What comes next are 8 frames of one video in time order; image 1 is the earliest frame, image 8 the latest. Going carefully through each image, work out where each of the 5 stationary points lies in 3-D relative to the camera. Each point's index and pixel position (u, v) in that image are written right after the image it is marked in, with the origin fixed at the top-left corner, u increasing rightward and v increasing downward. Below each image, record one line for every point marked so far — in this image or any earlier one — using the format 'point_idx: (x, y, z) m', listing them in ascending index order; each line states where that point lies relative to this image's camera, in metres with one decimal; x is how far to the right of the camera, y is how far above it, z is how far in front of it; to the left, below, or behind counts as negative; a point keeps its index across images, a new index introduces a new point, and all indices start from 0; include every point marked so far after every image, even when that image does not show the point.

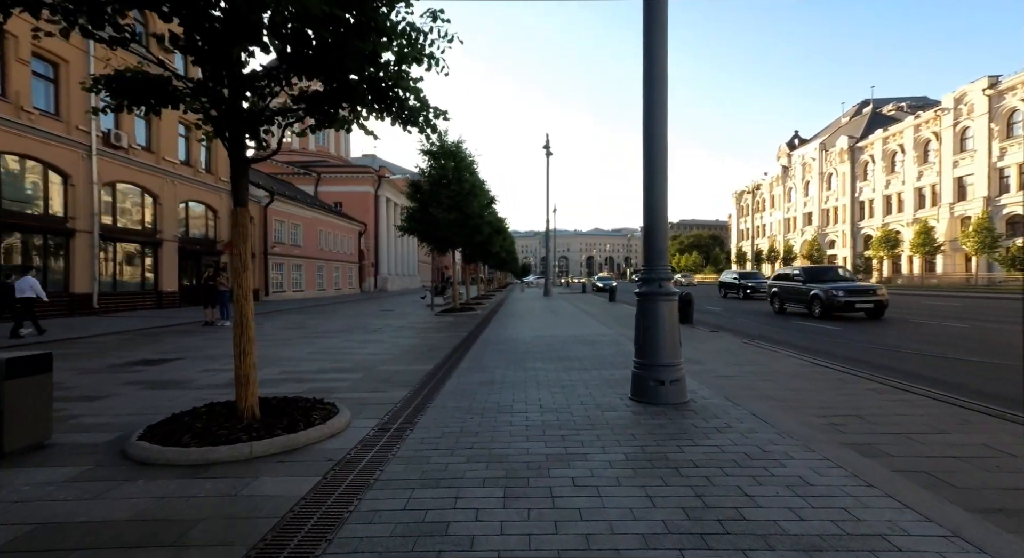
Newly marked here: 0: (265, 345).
0: (-5.7, -1.6, +12.4) m
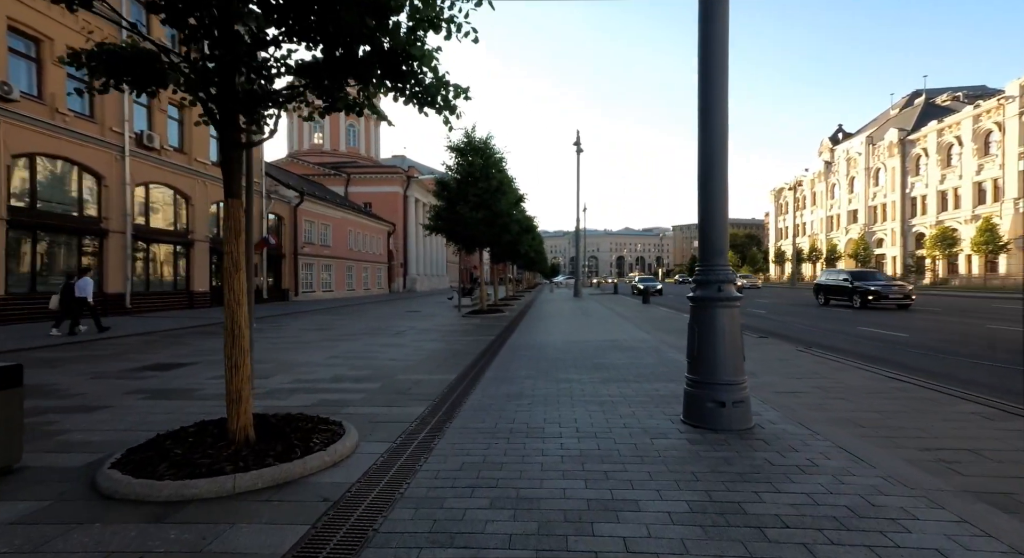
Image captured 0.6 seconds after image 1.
0: (-5.1, -1.6, +11.9) m
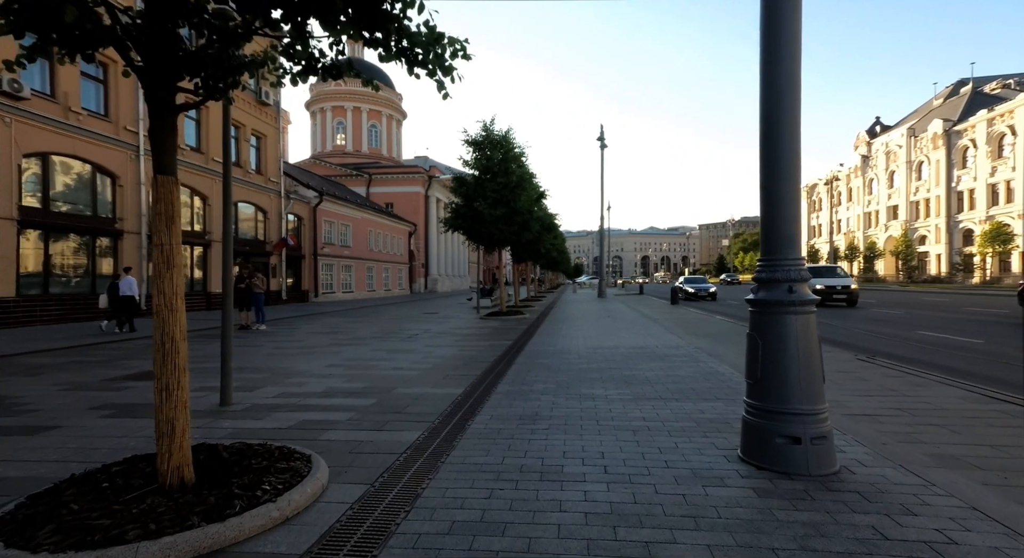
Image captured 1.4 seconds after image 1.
0: (-4.7, -1.6, +11.0) m
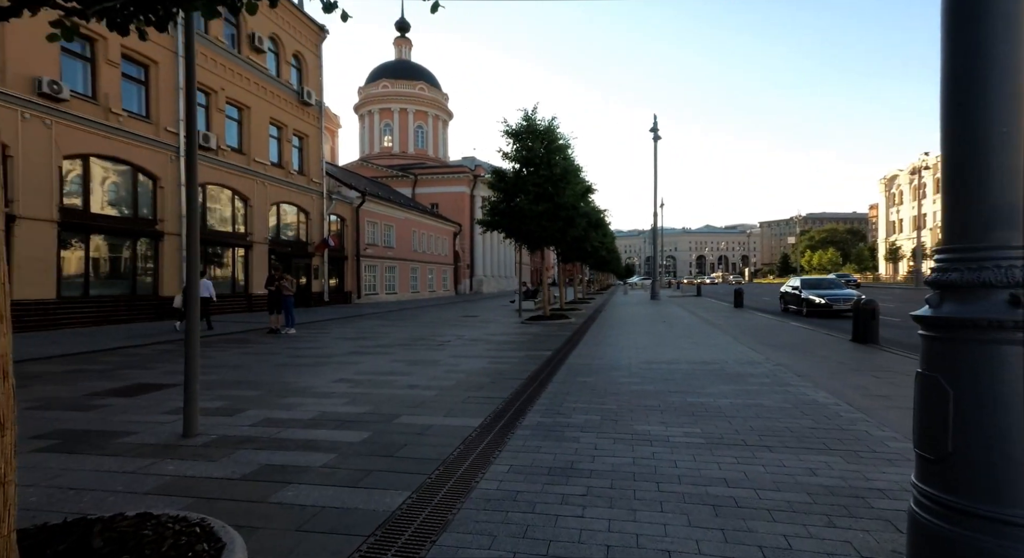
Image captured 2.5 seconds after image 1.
0: (-4.0, -1.6, +9.9) m
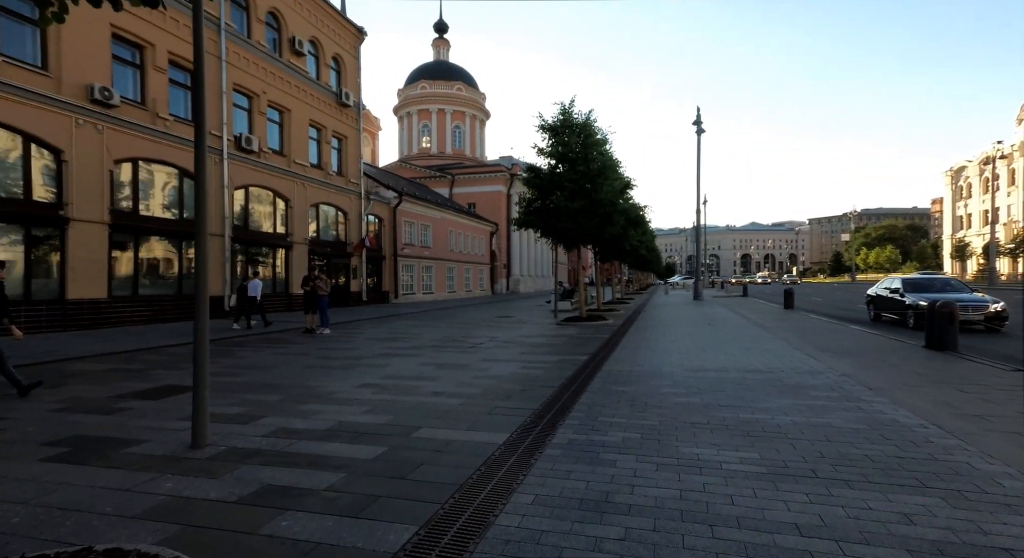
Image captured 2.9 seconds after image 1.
0: (-3.4, -1.6, +9.6) m
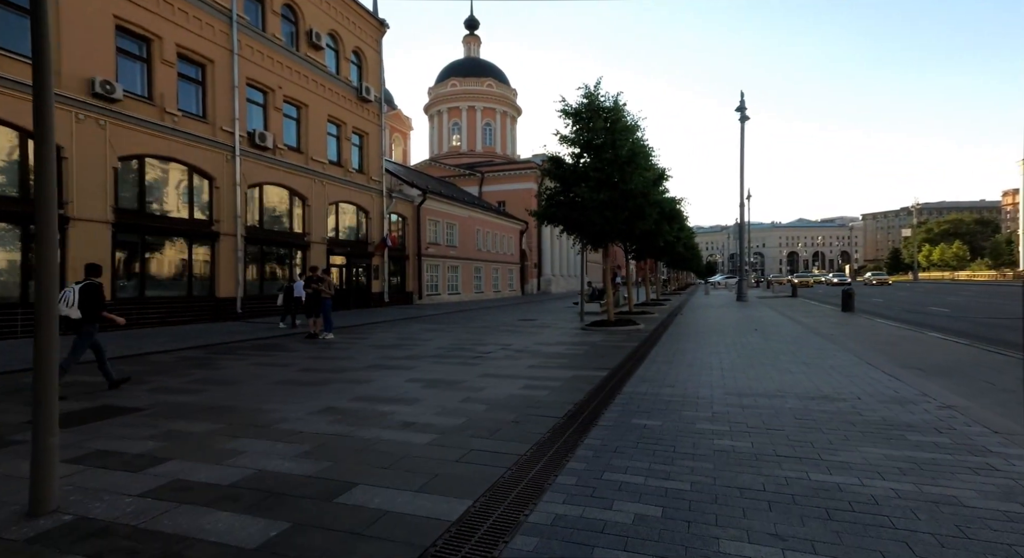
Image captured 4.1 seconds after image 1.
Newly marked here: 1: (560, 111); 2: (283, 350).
0: (-3.3, -1.6, +8.2) m
1: (+1.6, +5.5, +17.2) m
2: (-5.5, -1.7, +12.9) m
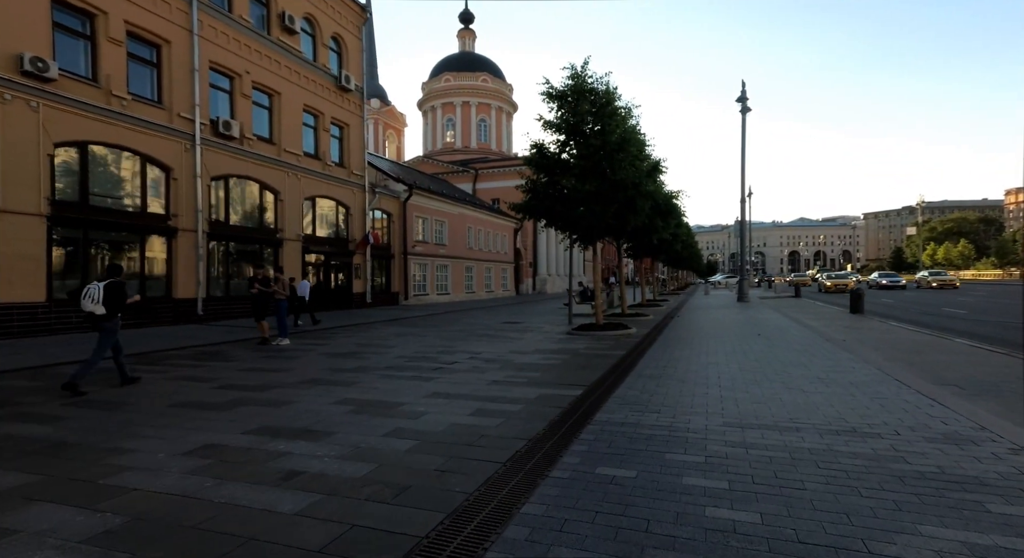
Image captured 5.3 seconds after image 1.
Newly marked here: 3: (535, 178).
0: (-4.0, -1.6, +6.7) m
1: (+1.0, +5.5, +15.7) m
2: (-6.2, -1.7, +11.4) m
3: (+0.8, +3.2, +16.9) m
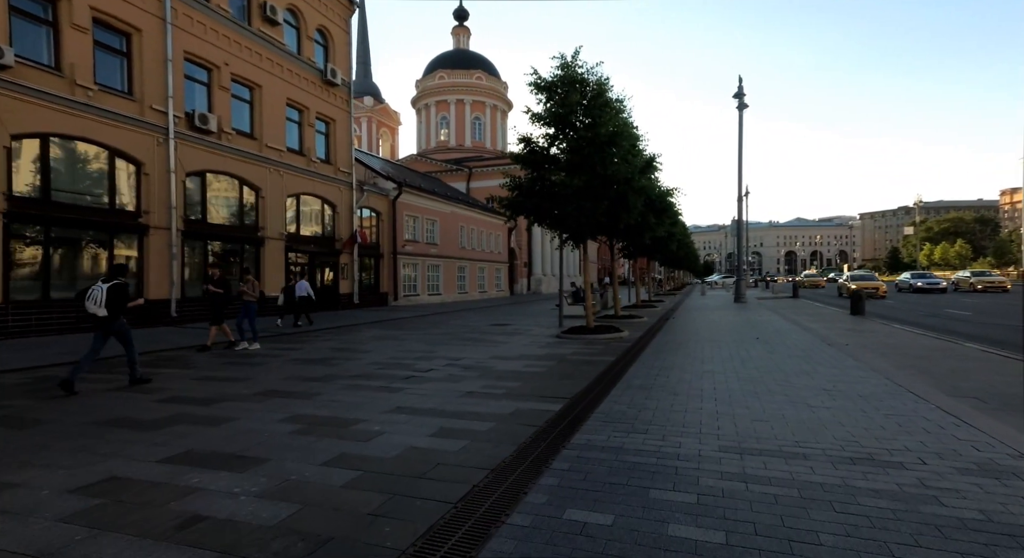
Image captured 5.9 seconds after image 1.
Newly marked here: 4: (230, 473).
0: (-4.3, -1.6, +5.9) m
1: (+0.6, +5.5, +14.9) m
2: (-6.5, -1.7, +10.5) m
3: (+0.4, +3.2, +16.2) m
4: (-2.4, -1.6, +4.6) m
